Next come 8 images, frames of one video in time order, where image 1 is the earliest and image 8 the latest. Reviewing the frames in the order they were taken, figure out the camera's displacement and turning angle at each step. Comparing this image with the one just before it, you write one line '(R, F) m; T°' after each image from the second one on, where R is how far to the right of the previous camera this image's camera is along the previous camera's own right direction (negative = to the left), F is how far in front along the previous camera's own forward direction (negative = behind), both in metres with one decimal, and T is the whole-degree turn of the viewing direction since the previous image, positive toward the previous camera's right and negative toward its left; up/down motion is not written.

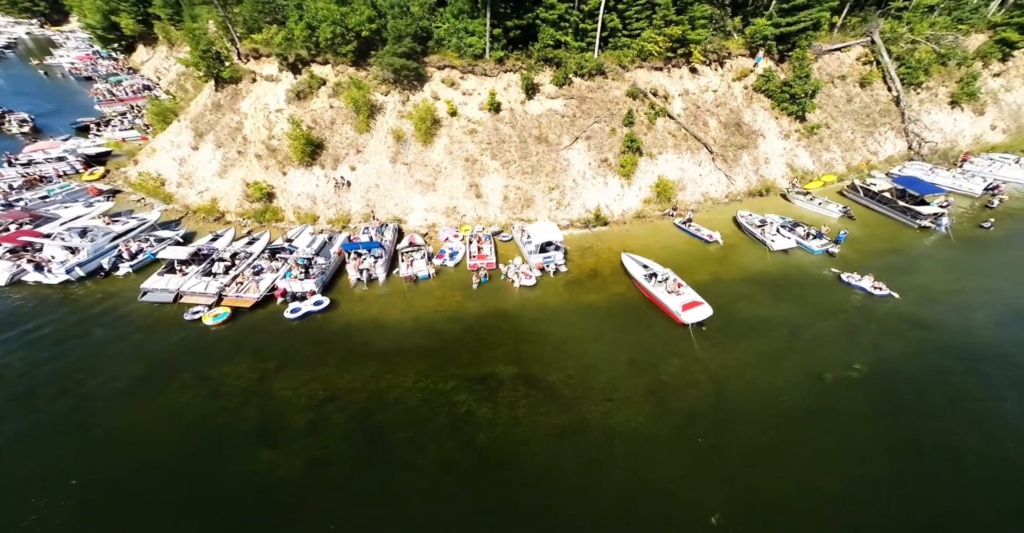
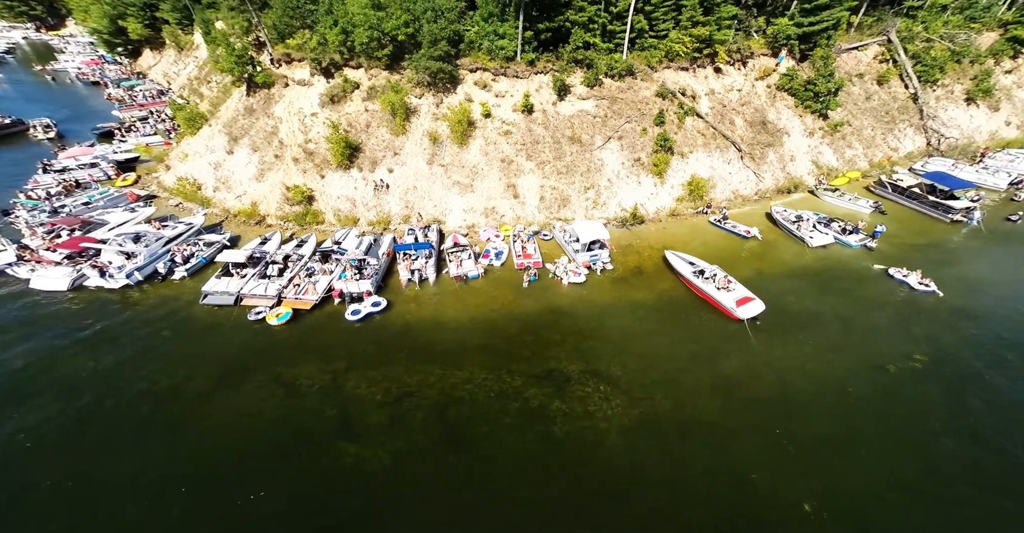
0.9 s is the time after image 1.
(-4.3, -0.7) m; +1°
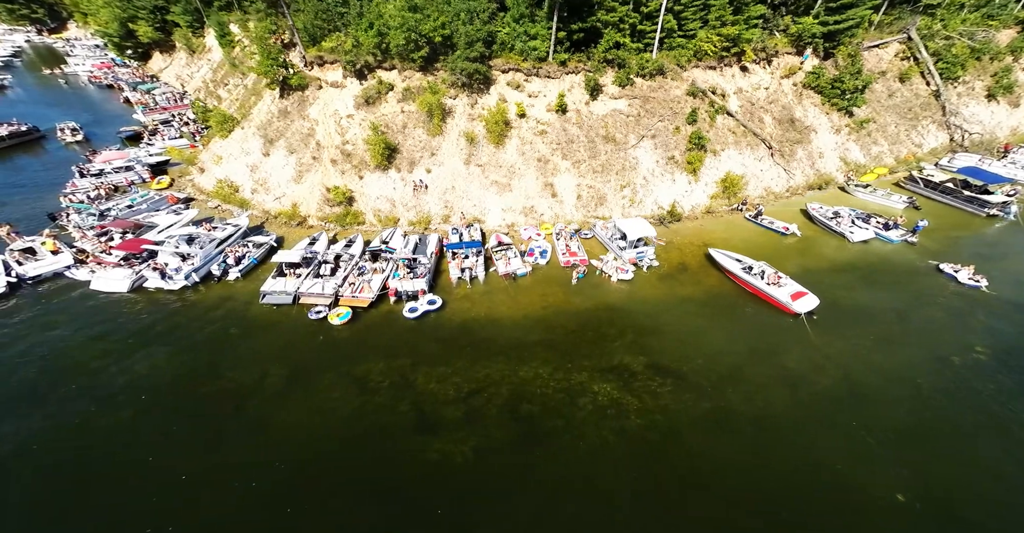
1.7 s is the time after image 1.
(-4.3, -0.5) m; 0°
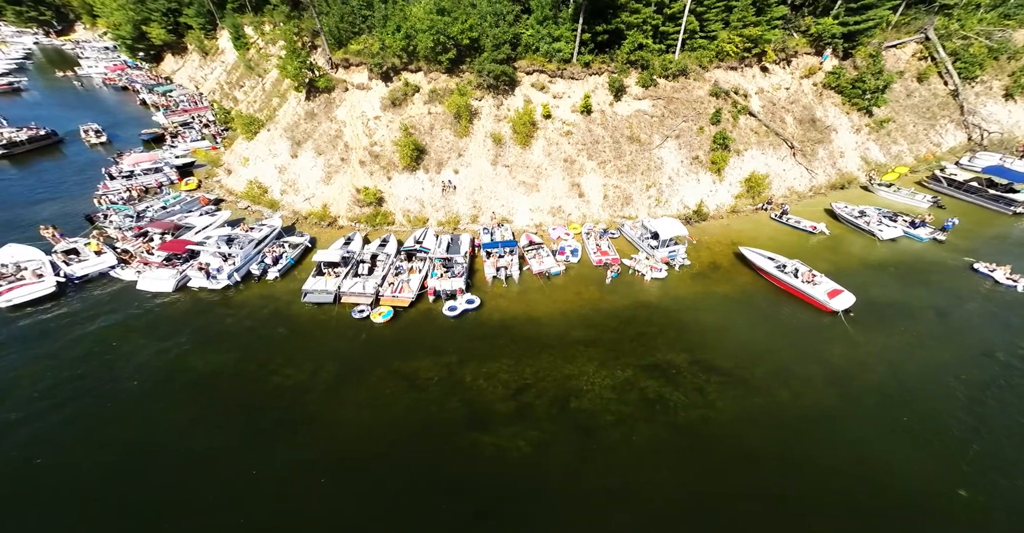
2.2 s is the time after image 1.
(-2.9, -0.5) m; 0°
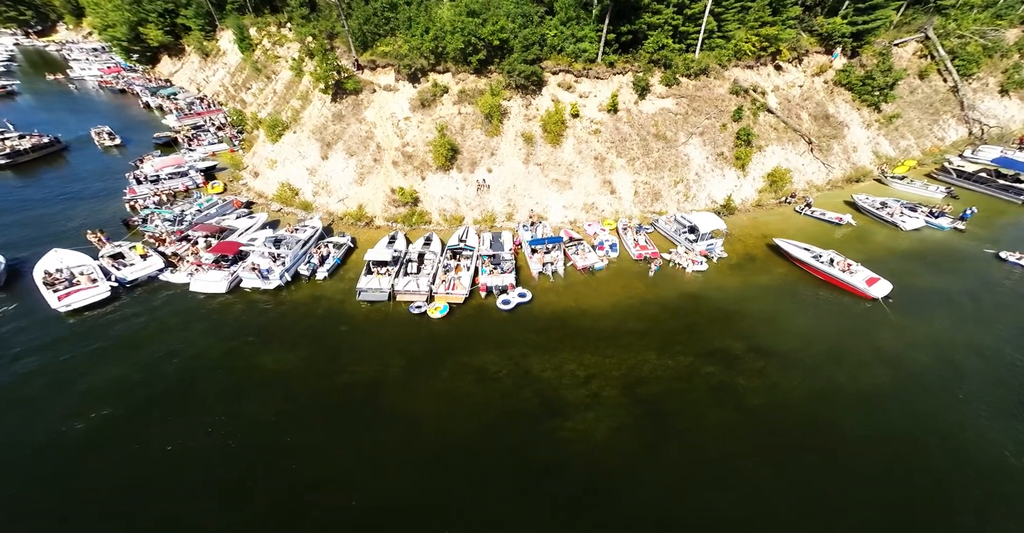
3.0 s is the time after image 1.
(-5.0, -0.8) m; +2°
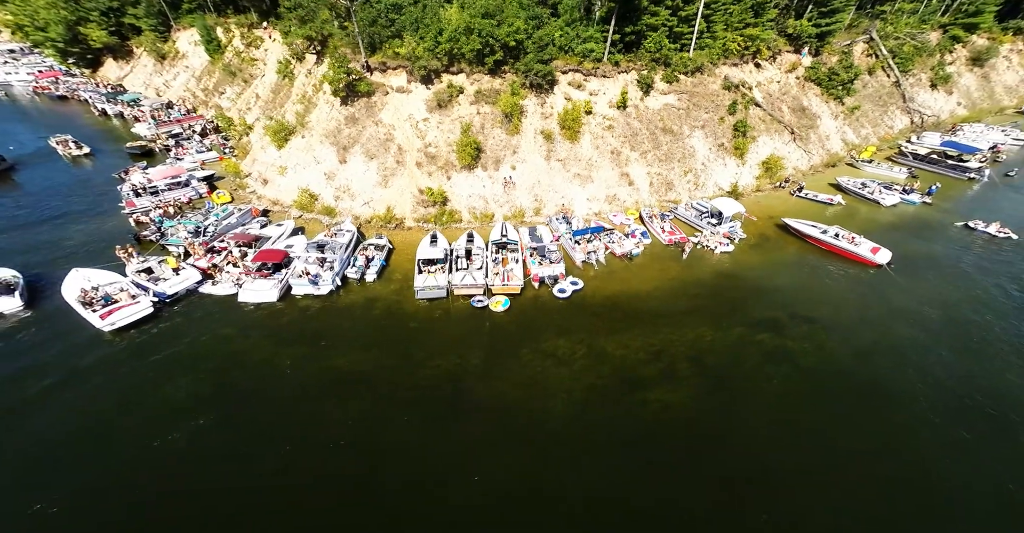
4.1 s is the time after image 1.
(-8.0, -0.9) m; +6°
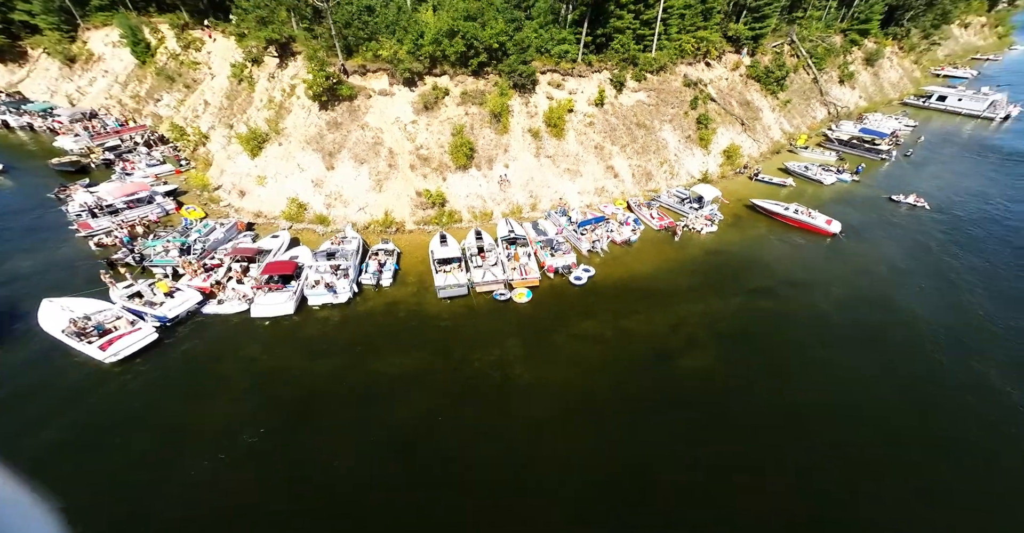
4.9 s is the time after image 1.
(-6.4, -0.6) m; +8°
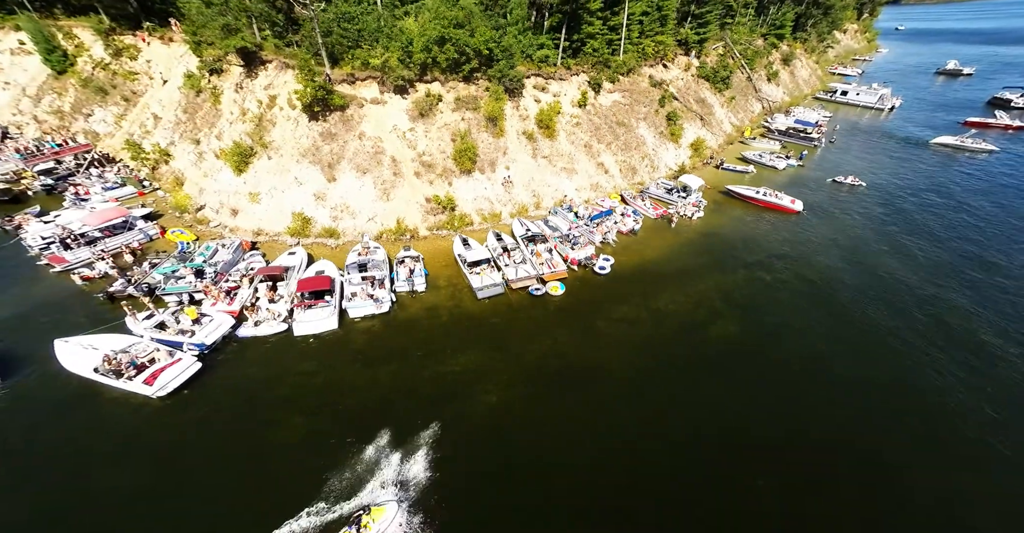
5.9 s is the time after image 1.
(-7.8, -0.7) m; +8°
